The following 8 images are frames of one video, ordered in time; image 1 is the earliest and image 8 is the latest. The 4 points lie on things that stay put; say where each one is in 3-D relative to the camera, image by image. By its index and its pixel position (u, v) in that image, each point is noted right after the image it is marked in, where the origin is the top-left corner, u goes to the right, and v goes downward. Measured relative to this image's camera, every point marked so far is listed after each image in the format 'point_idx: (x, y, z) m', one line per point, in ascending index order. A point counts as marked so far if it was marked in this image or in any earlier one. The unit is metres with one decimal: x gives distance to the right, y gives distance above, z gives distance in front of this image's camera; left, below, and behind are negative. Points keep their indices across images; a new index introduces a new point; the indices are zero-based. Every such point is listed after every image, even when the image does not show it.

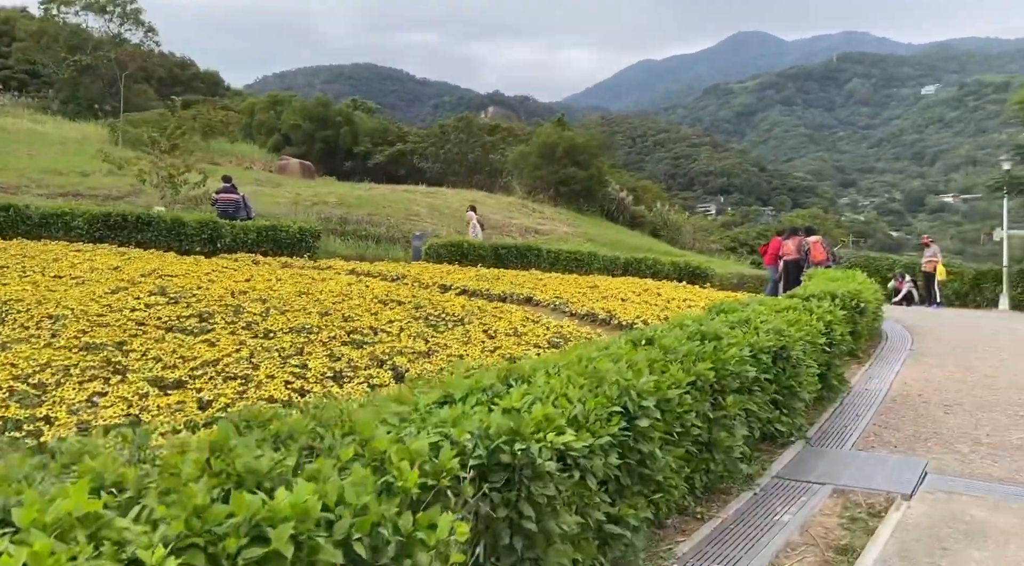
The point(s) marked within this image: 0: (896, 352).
0: (+4.2, -0.8, +8.2) m
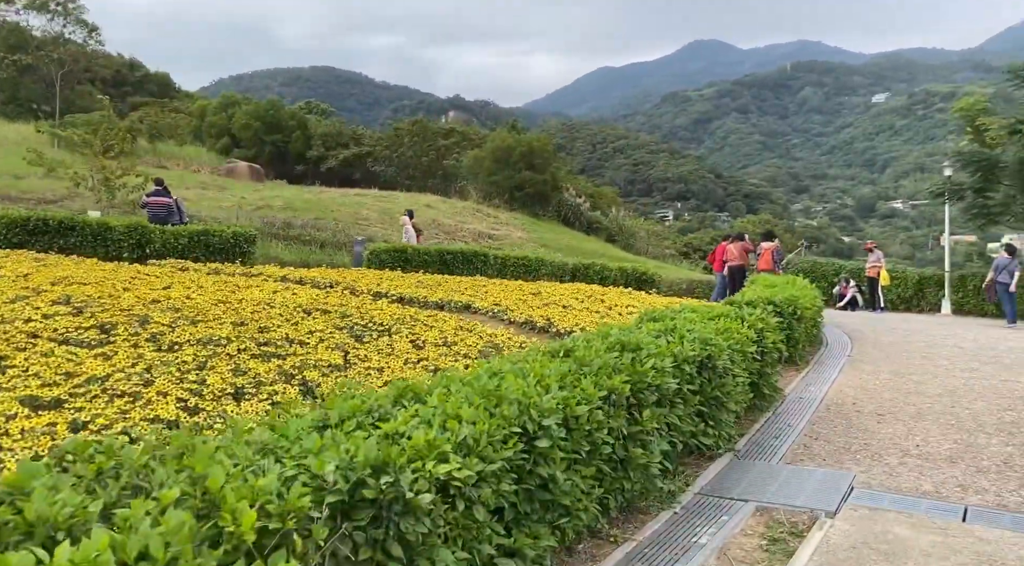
0: (+3.5, -0.8, +8.1) m
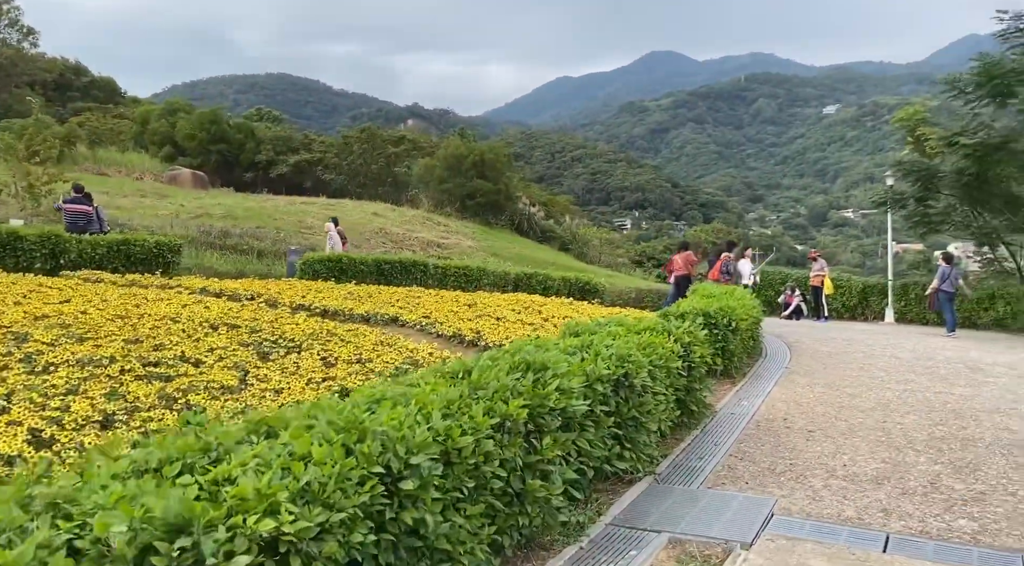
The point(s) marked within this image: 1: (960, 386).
0: (+2.8, -0.9, +8.0) m
1: (+4.3, -1.0, +7.1) m
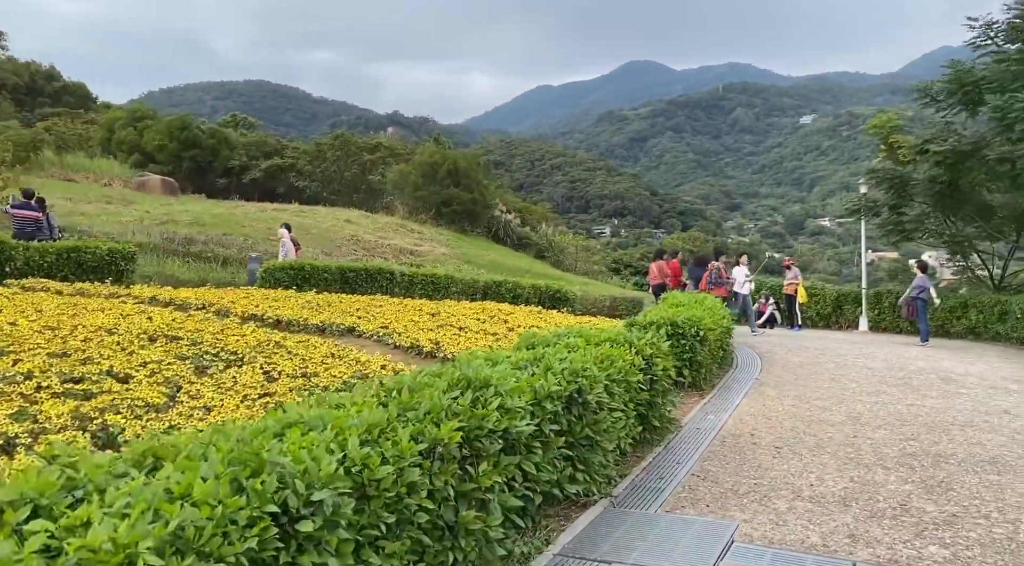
0: (+2.4, -1.0, +7.7) m
1: (+3.9, -1.1, +6.9) m
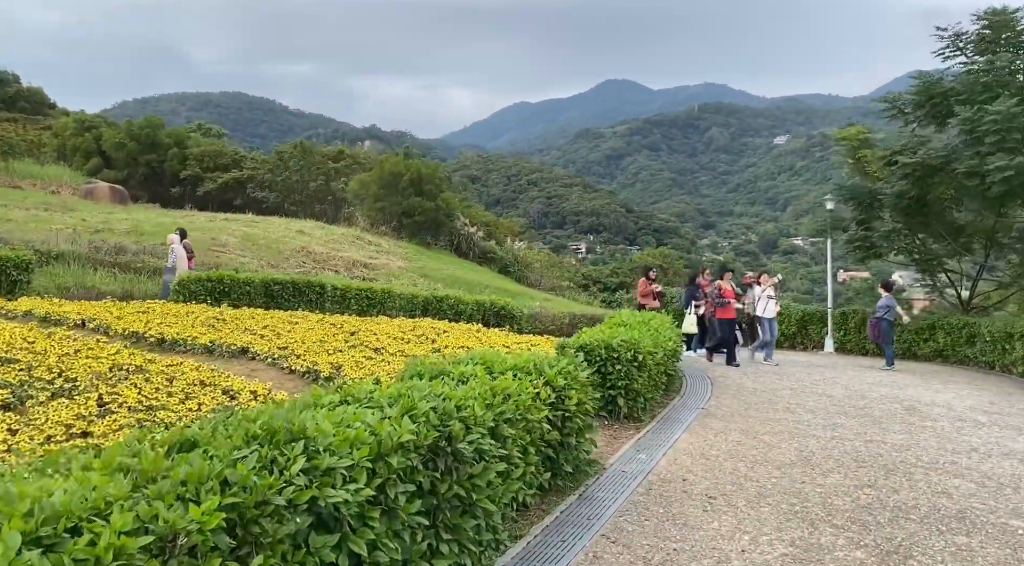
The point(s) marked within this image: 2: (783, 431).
0: (+1.6, -1.2, +6.9) m
1: (+3.2, -1.3, +6.2) m
2: (+2.3, -1.2, +6.2) m
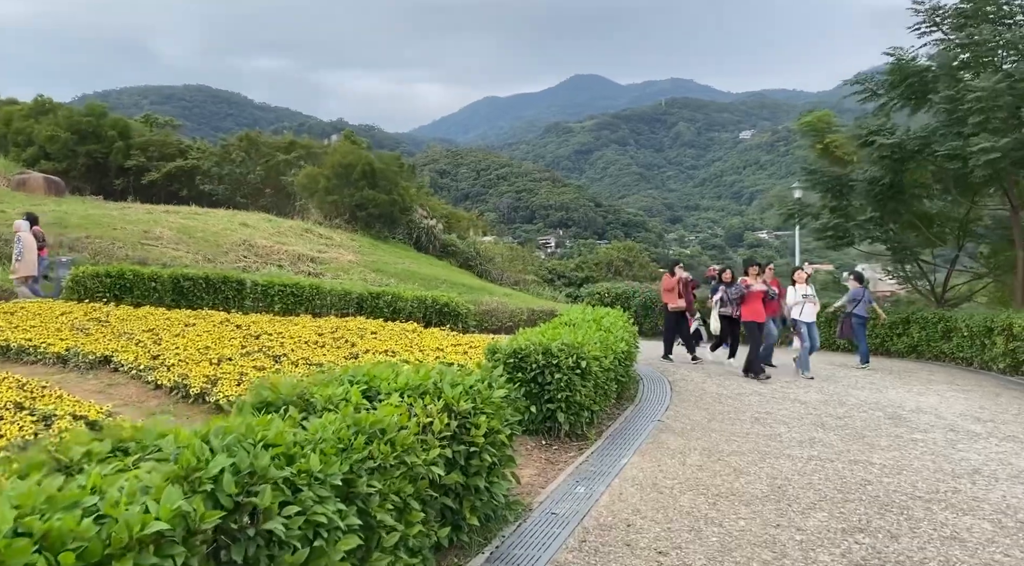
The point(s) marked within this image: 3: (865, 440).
0: (+1.0, -1.1, +5.9) m
1: (+2.6, -1.2, +5.2) m
2: (+1.7, -1.2, +5.2) m
3: (+2.7, -1.2, +5.6) m
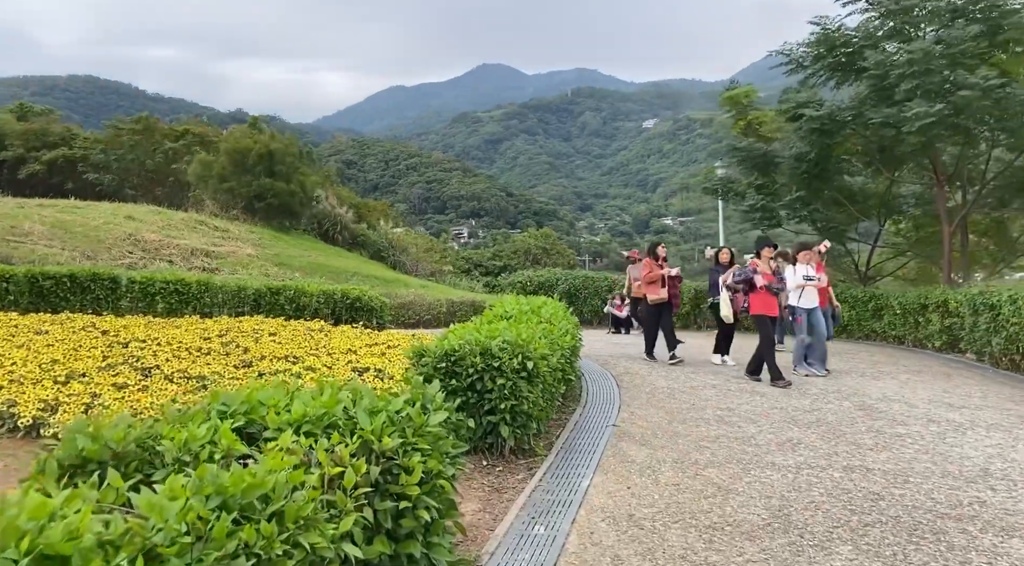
0: (+0.6, -1.0, +5.1) m
1: (+2.2, -1.0, +4.5) m
2: (+1.3, -1.0, +4.4) m
3: (+2.3, -1.0, +5.0) m
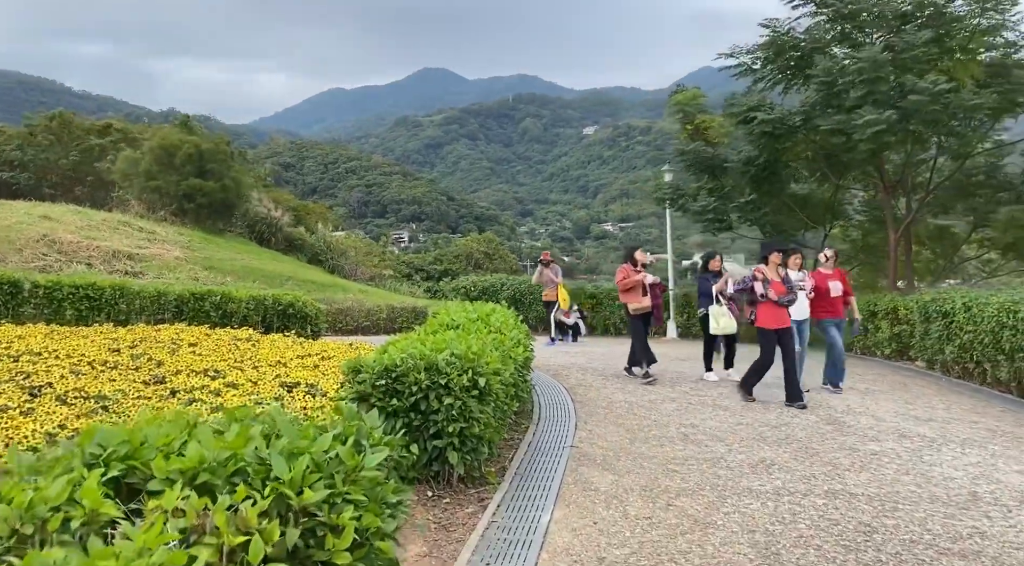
0: (+0.2, -1.1, +4.6) m
1: (+1.9, -1.1, +4.2) m
2: (+1.0, -1.1, +4.0) m
3: (+1.9, -1.1, +4.6) m
